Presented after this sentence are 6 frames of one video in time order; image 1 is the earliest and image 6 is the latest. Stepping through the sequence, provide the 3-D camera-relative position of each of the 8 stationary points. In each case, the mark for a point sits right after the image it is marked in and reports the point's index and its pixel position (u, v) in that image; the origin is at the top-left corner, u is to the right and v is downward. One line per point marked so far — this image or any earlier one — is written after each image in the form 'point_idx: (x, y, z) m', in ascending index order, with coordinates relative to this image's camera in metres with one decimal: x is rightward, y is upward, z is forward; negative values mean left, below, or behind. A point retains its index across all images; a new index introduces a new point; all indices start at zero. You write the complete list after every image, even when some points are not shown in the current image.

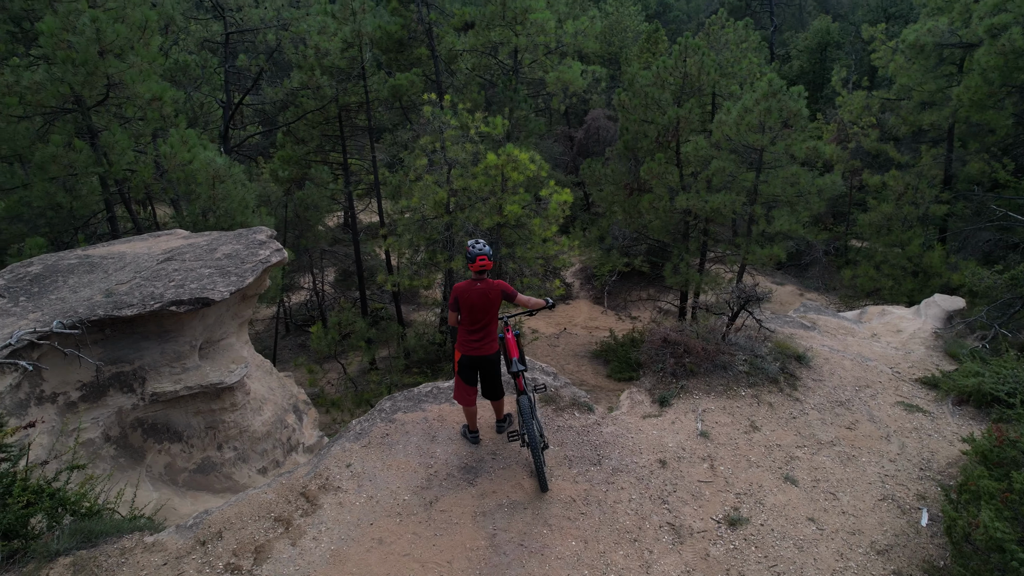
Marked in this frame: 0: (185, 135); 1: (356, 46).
0: (-5.2, +2.4, +10.5) m
1: (-2.9, +4.9, +13.4) m
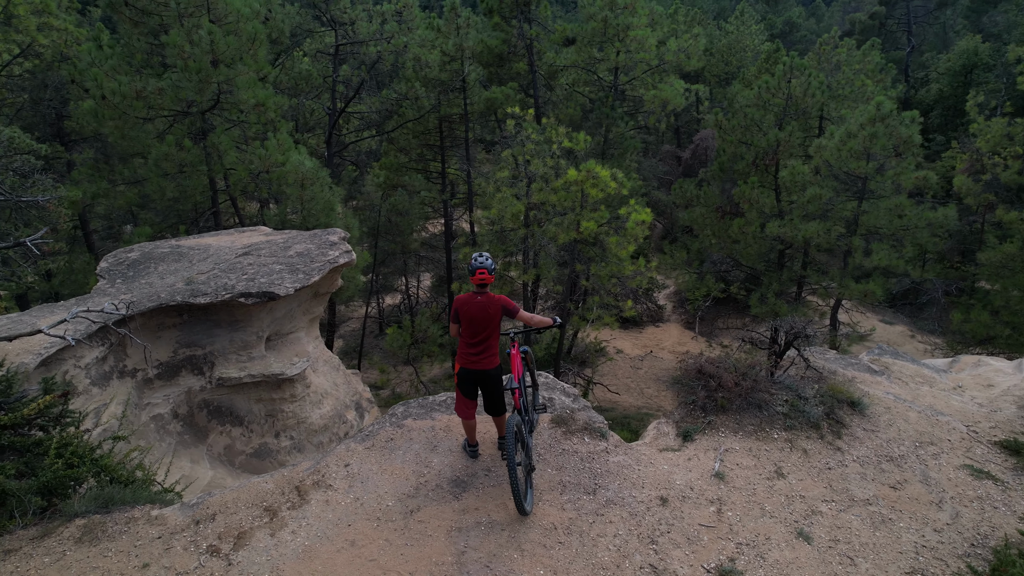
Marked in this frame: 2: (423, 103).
0: (-3.9, +2.5, +11.2) m
1: (-1.0, +4.7, +13.7) m
2: (-1.9, +4.0, +14.2) m
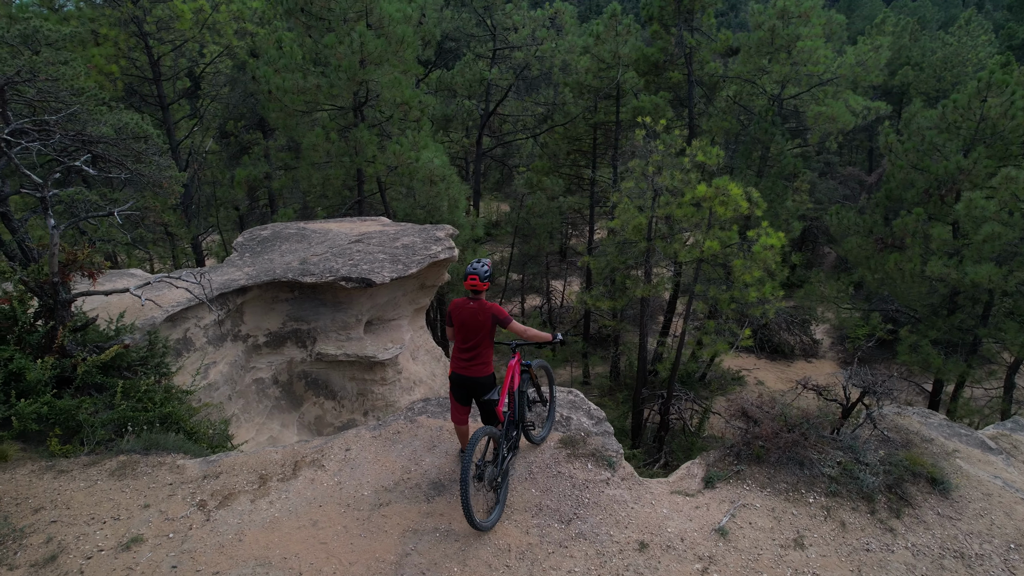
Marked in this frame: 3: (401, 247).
0: (-1.7, +2.7, +11.9) m
1: (+2.0, +4.5, +13.5) m
2: (+1.2, +3.8, +14.2) m
3: (-1.5, +0.6, +9.1) m
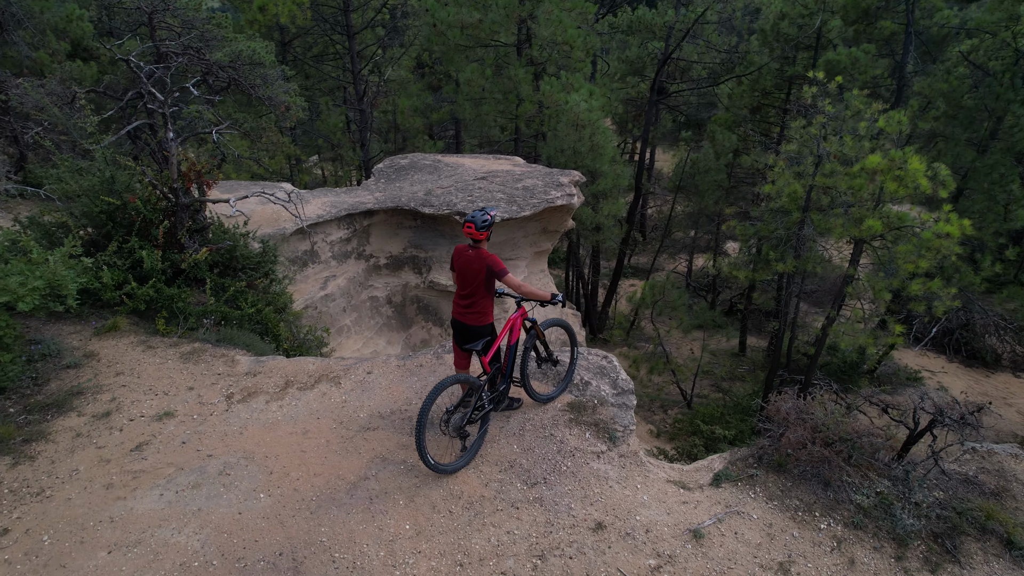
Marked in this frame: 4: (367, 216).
0: (+1.1, +3.7, +11.6) m
1: (+5.3, +5.0, +11.9) m
2: (+4.6, +4.5, +12.9) m
3: (+0.1, +1.4, +9.1) m
4: (-1.9, +1.0, +8.8) m
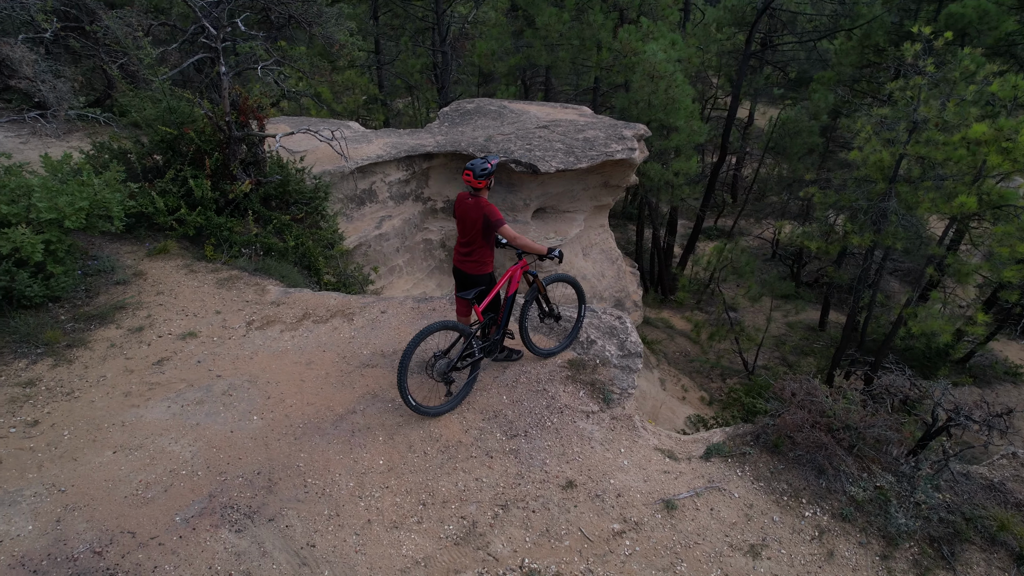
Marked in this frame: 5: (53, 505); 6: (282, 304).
0: (+2.4, +4.4, +11.0) m
1: (+6.7, +5.4, +10.7) m
2: (+6.1, +5.0, +11.8) m
3: (+0.9, +2.0, +8.8) m
4: (-1.2, +1.7, +8.8) m
5: (-2.3, -1.1, +3.3) m
6: (-1.8, -0.1, +5.1) m
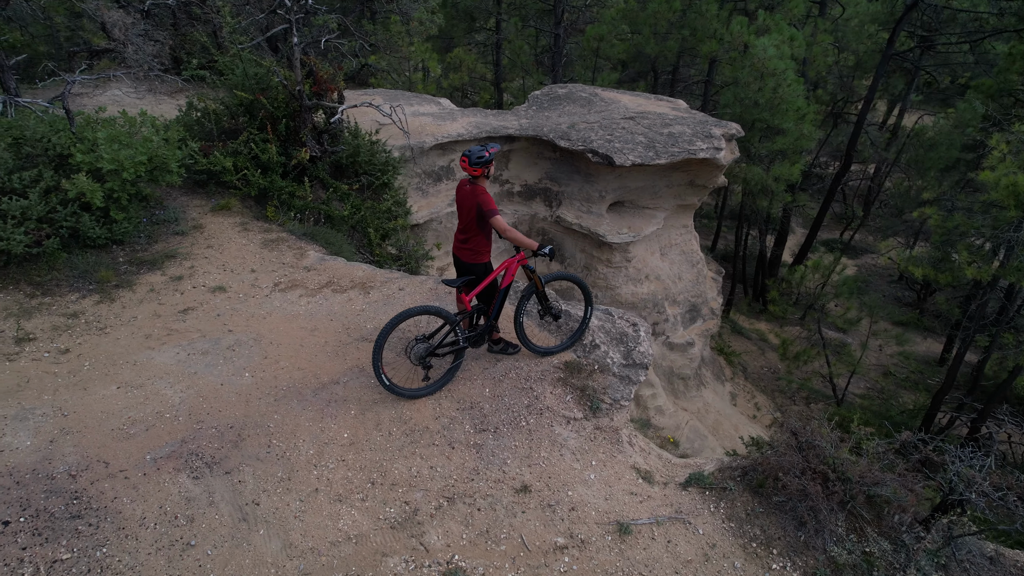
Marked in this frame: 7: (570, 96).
0: (+4.1, +4.2, +10.2) m
1: (+8.3, +4.7, +9.1) m
2: (+7.9, +4.4, +10.3) m
3: (+2.0, +2.0, +8.4) m
4: (-0.1, +2.0, +8.8) m
5: (-2.5, -0.8, +3.6) m
6: (-1.6, +0.1, +5.3) m
7: (+0.9, +2.8, +9.7) m
